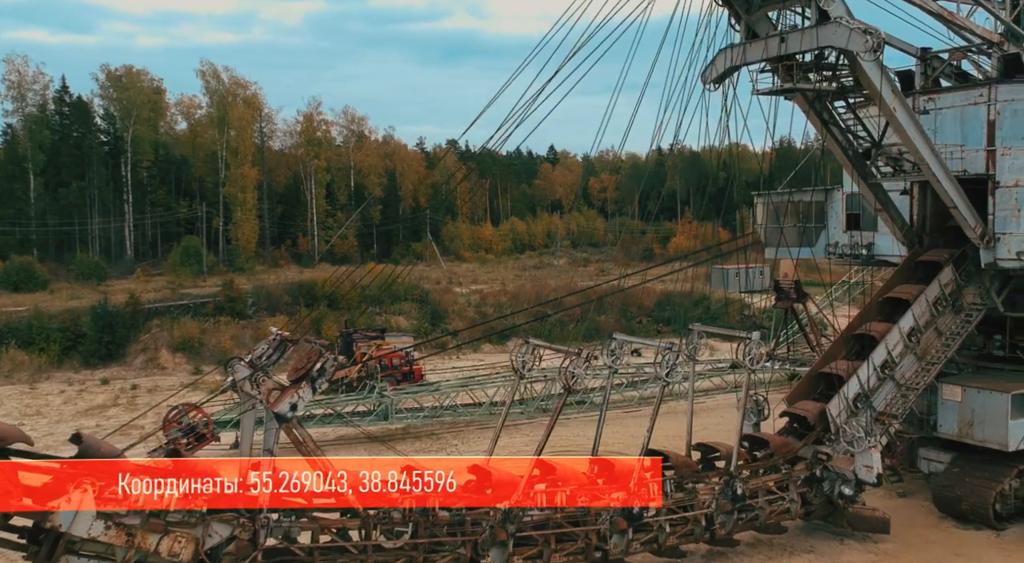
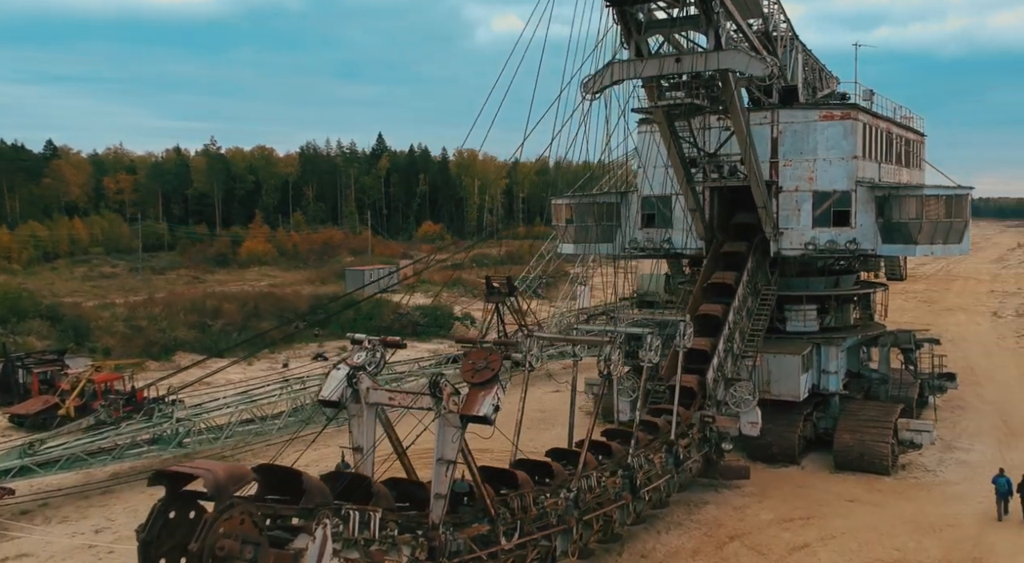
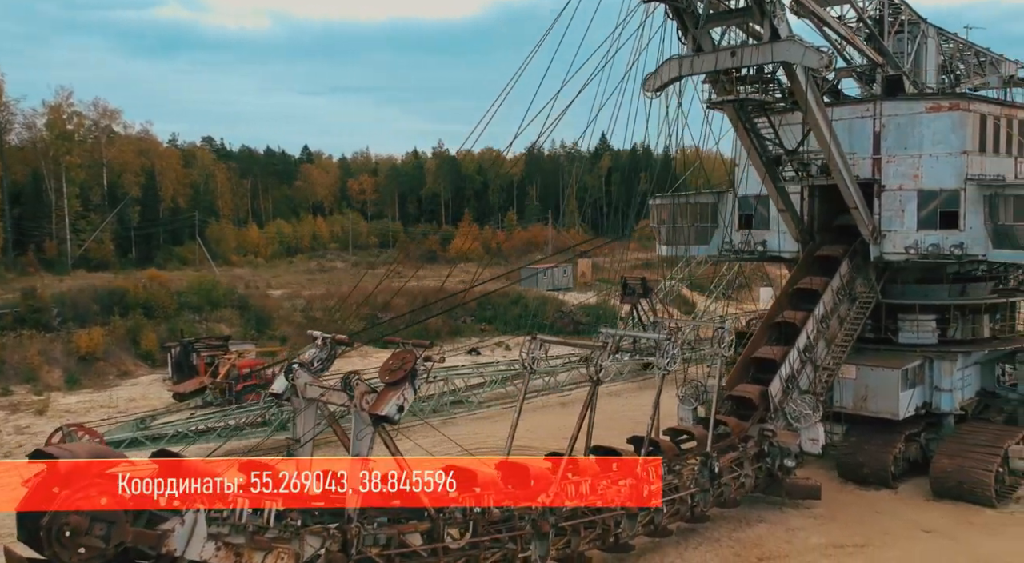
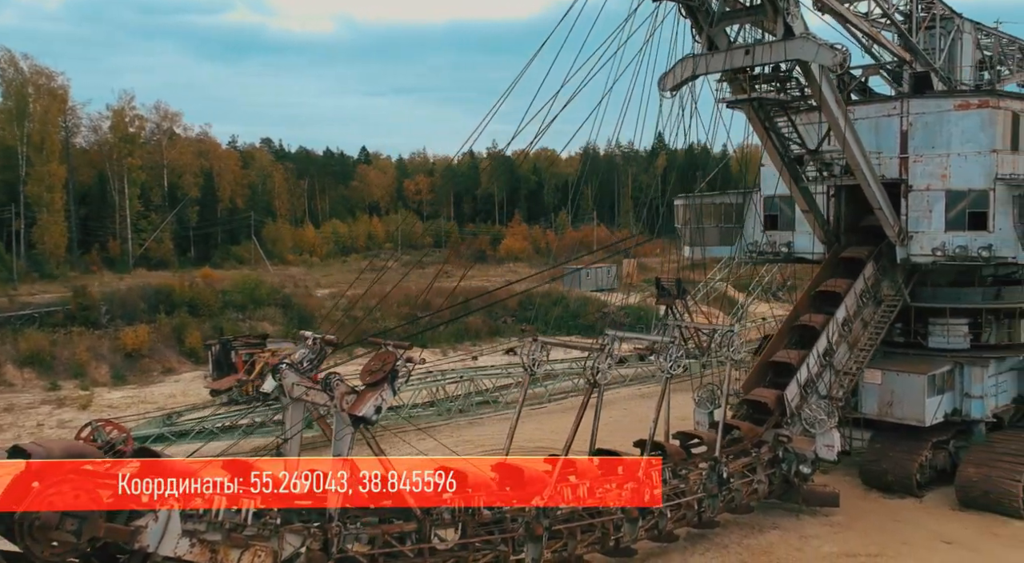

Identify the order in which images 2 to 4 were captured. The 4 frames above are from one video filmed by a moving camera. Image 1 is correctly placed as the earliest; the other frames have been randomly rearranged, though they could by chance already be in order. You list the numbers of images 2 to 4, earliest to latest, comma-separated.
4, 3, 2
